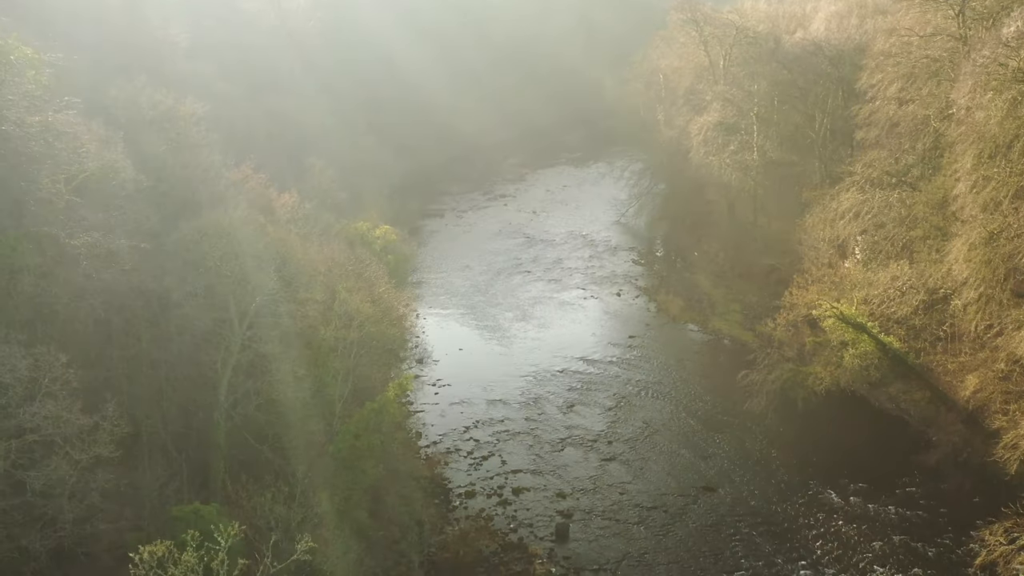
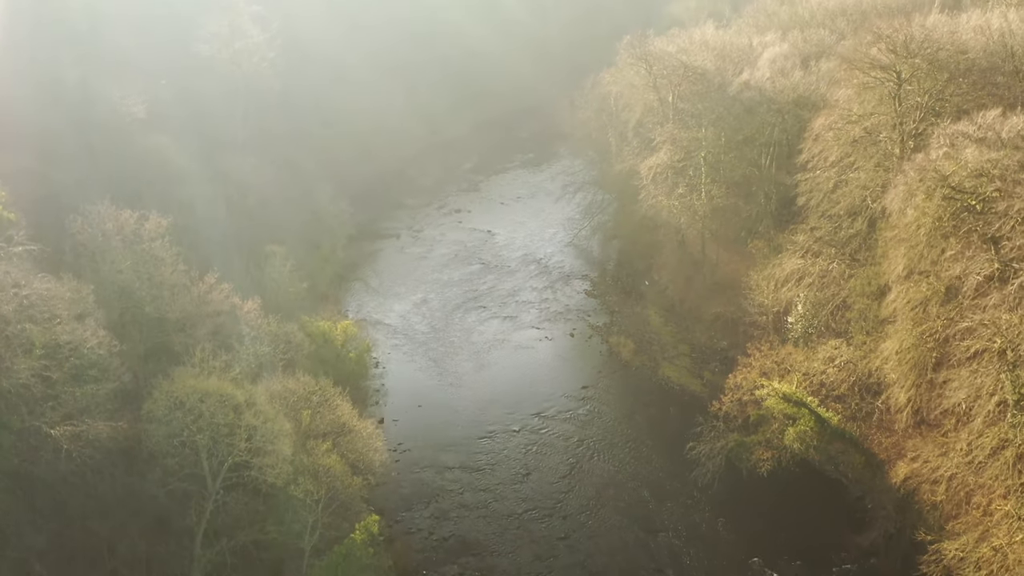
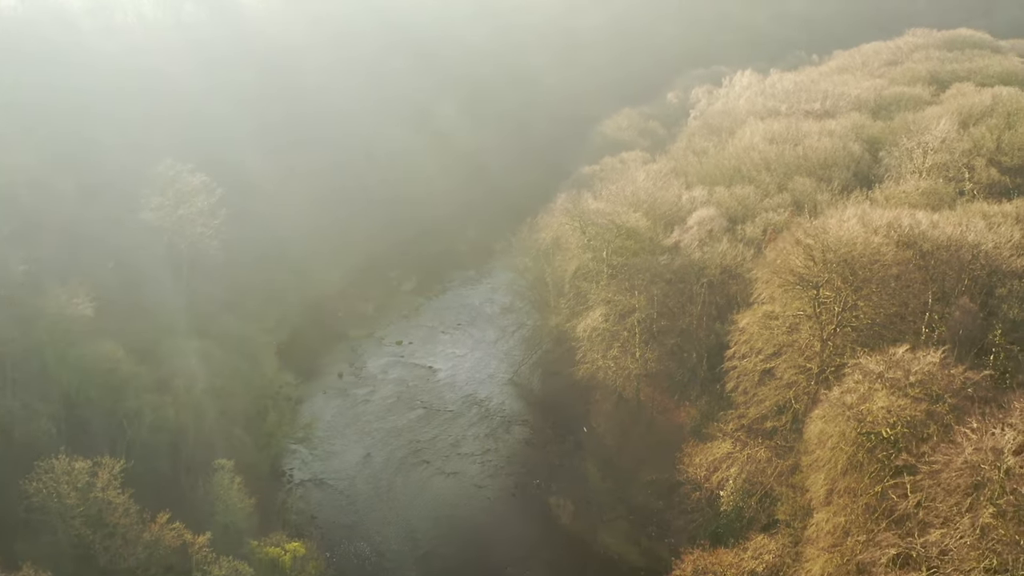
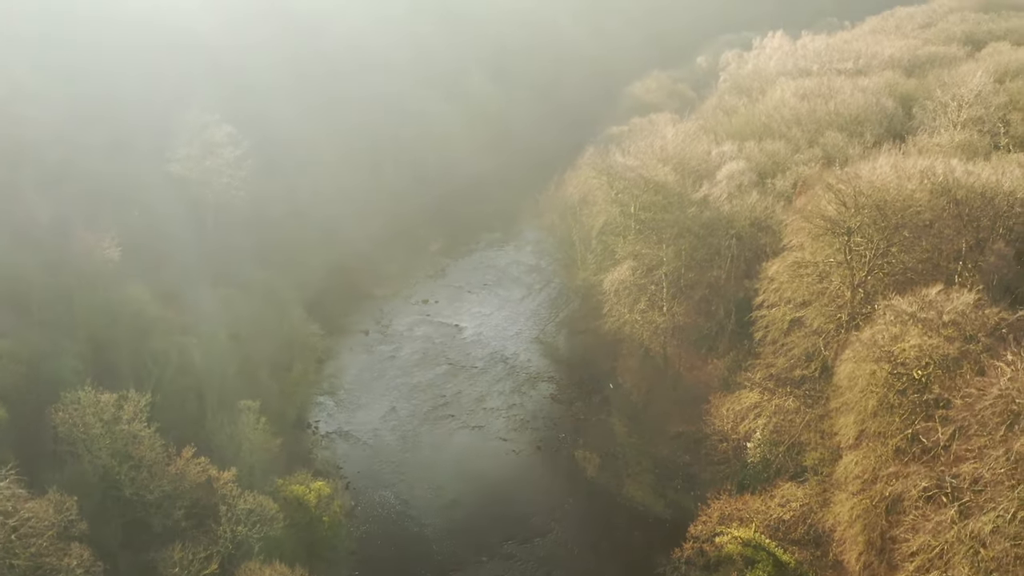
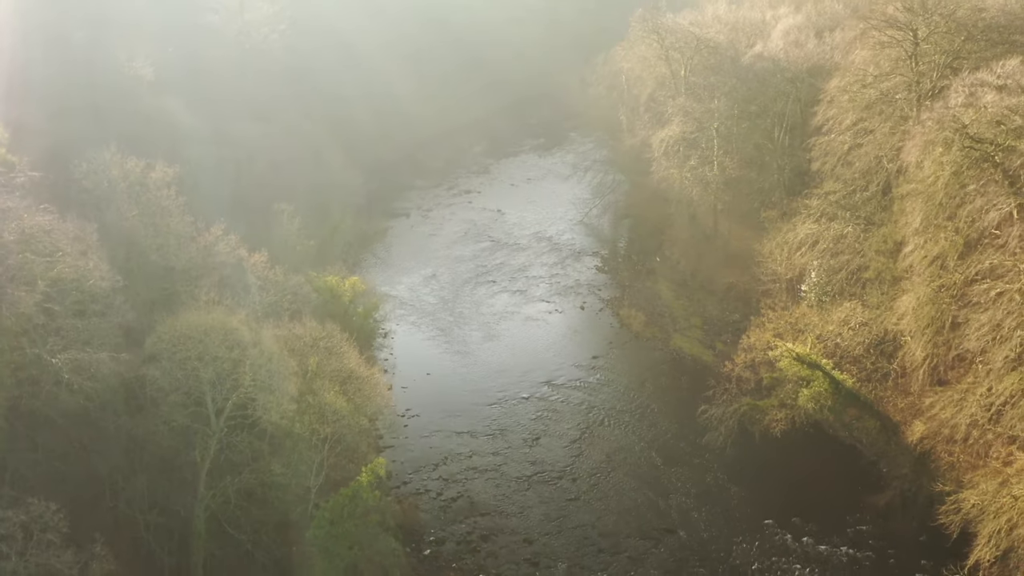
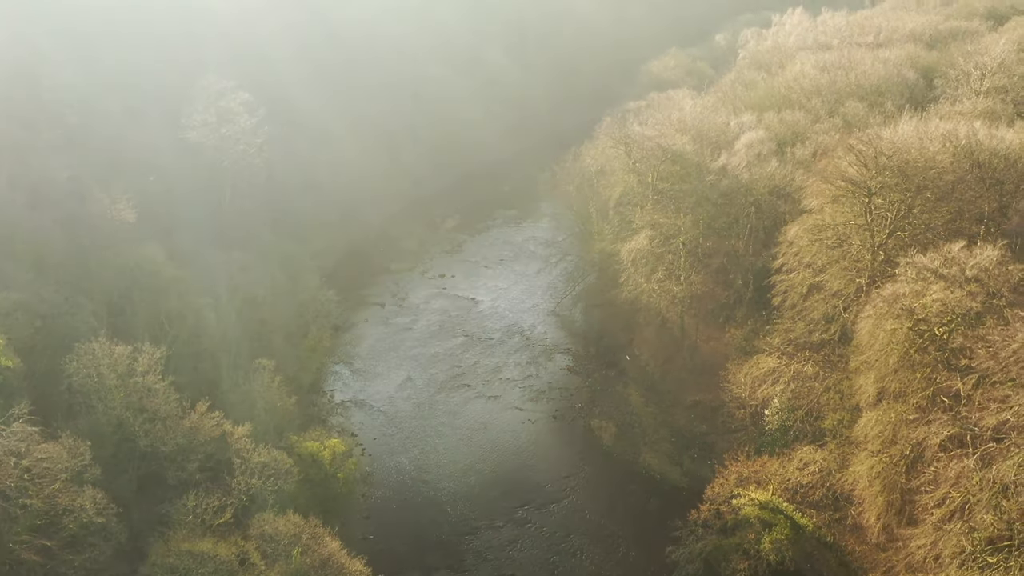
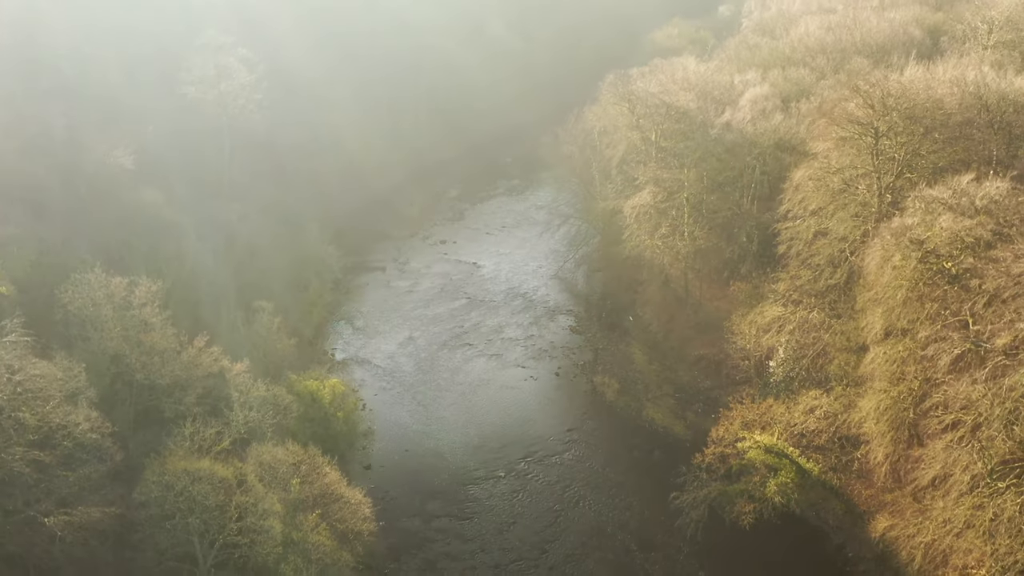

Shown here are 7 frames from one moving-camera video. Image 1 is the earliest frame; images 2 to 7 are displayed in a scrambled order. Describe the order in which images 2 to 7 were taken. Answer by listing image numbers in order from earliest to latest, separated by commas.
5, 2, 7, 6, 4, 3
